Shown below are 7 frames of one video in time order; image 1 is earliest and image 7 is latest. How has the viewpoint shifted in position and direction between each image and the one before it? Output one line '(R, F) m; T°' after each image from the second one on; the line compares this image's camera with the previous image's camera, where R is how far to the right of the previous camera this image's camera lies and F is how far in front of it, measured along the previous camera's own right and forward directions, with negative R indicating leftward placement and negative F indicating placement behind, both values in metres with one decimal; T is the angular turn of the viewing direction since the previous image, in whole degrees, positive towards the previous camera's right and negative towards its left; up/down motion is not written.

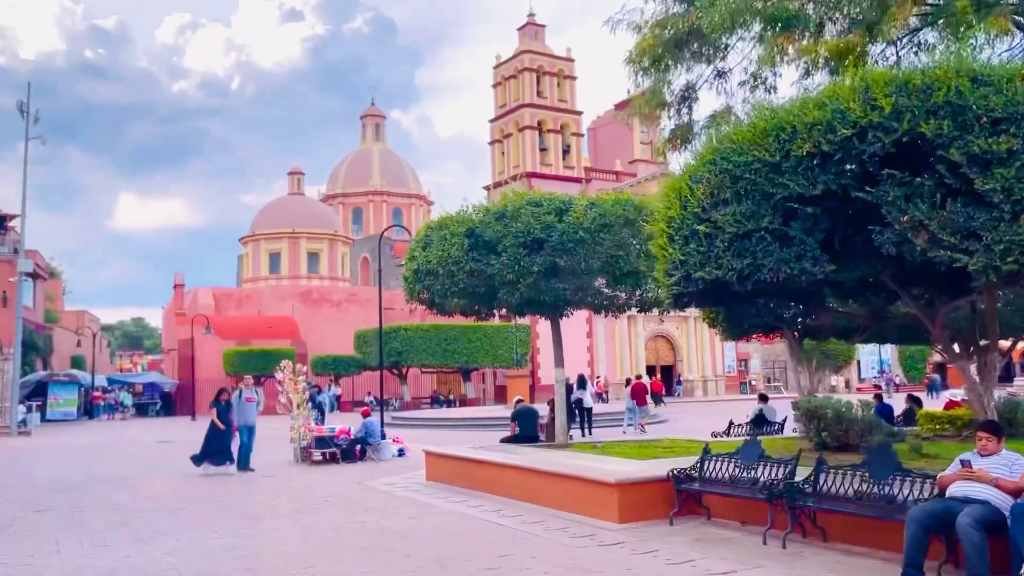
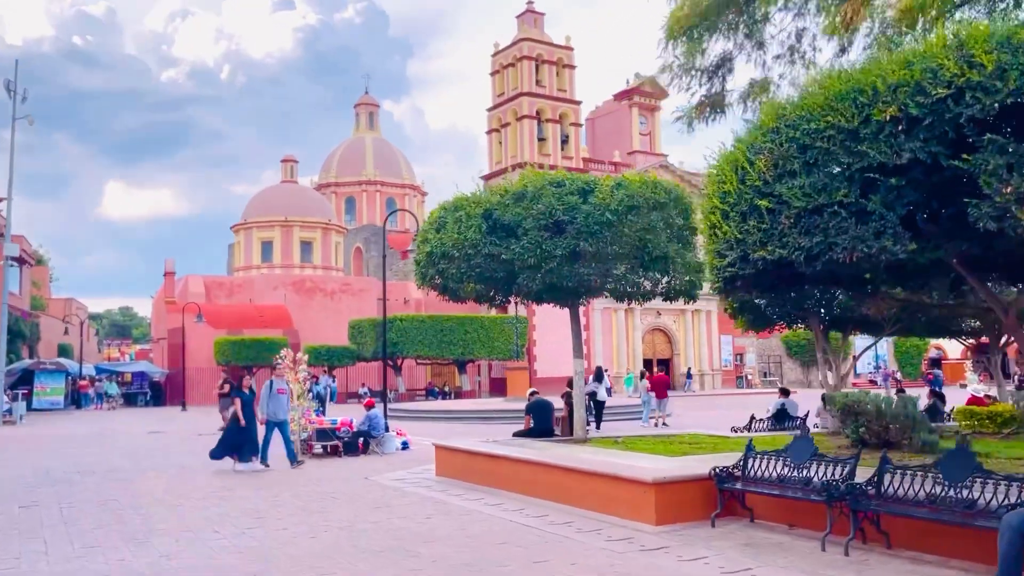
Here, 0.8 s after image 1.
(-0.4, +0.7) m; +1°
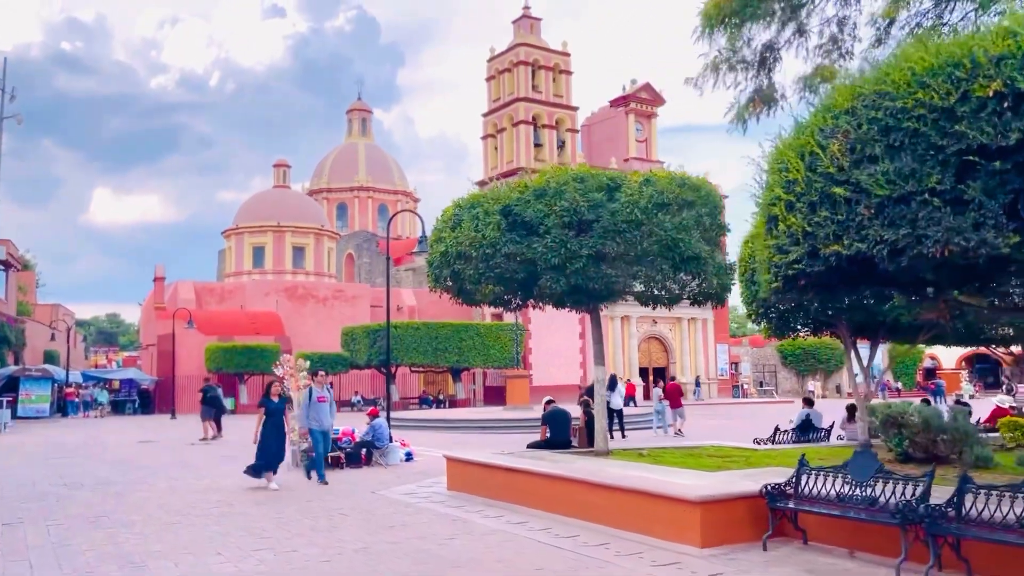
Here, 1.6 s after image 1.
(-0.4, +0.7) m; +1°
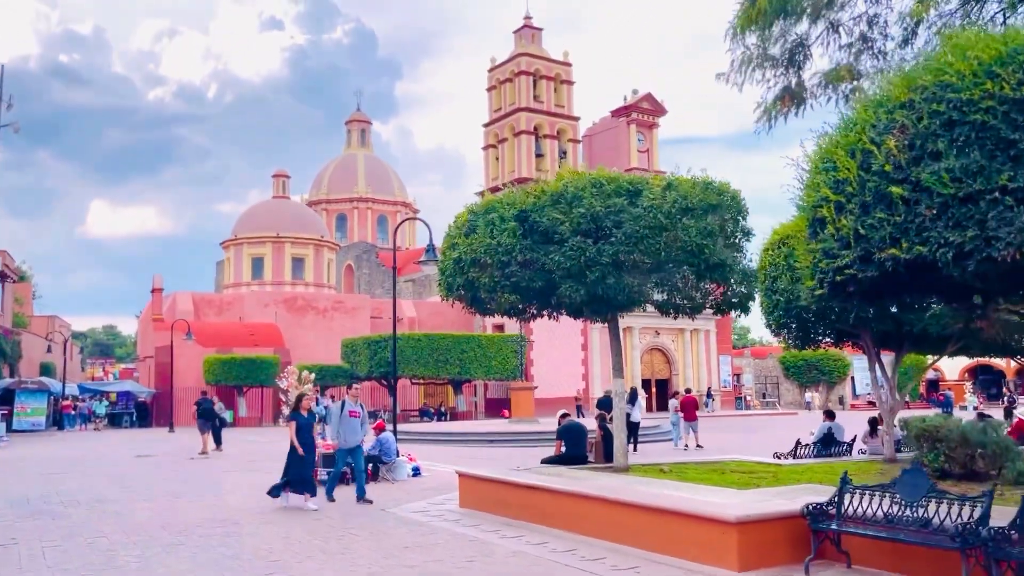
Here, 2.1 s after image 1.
(-0.2, +0.4) m; 0°
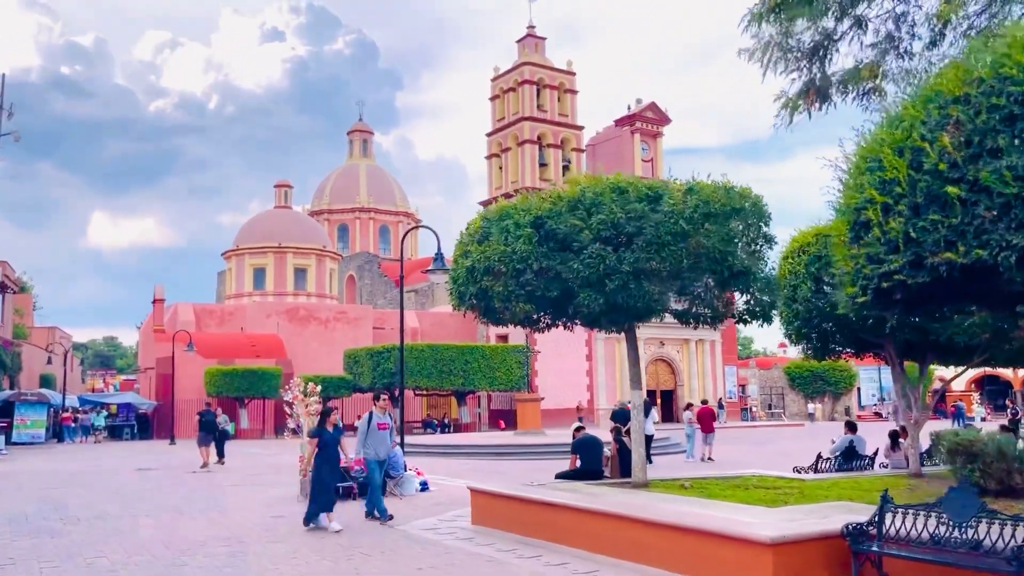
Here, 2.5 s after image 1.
(-0.2, +0.4) m; 0°
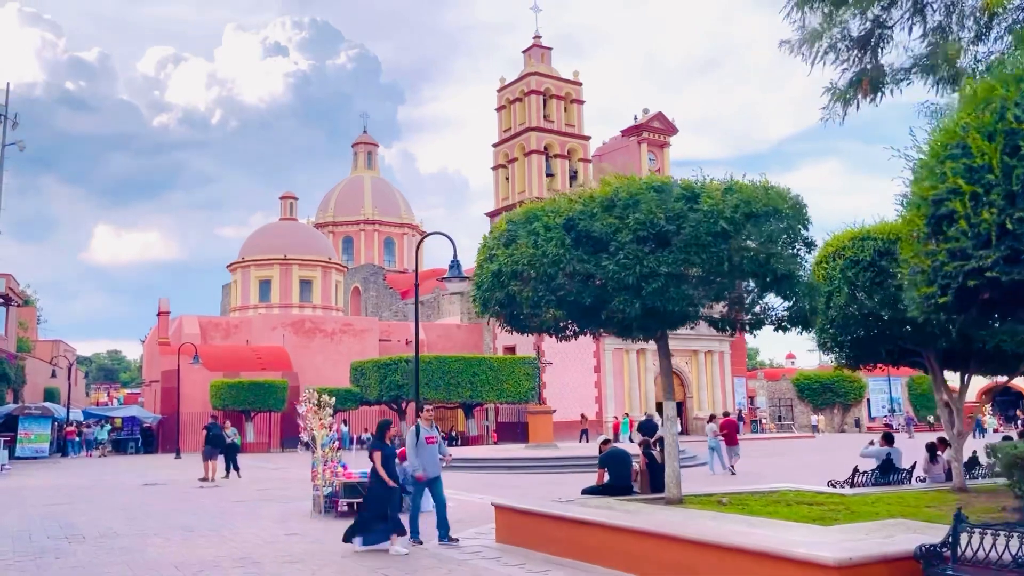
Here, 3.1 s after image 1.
(-0.3, +0.5) m; 0°
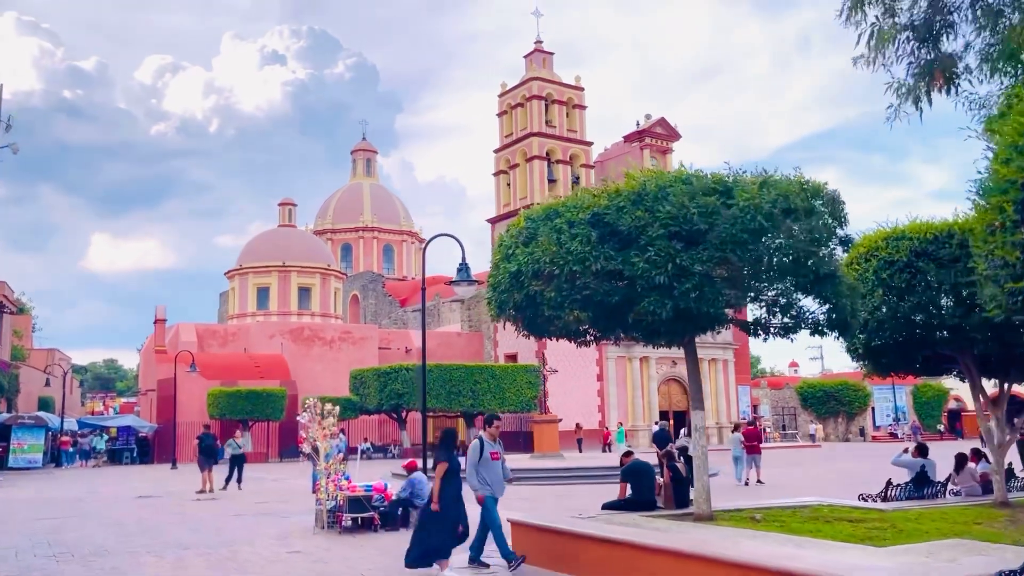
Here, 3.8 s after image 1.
(-0.2, +0.7) m; 0°
